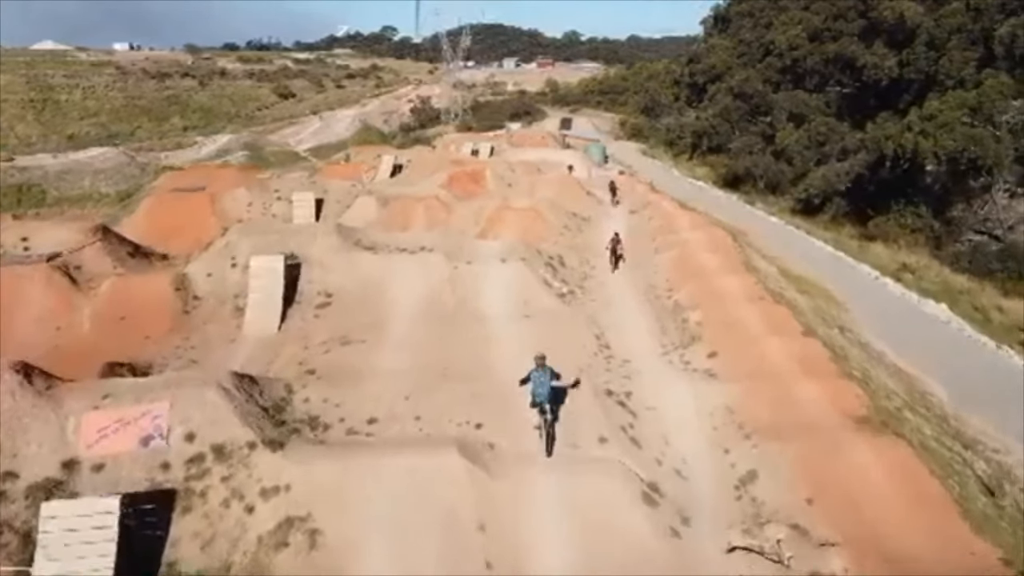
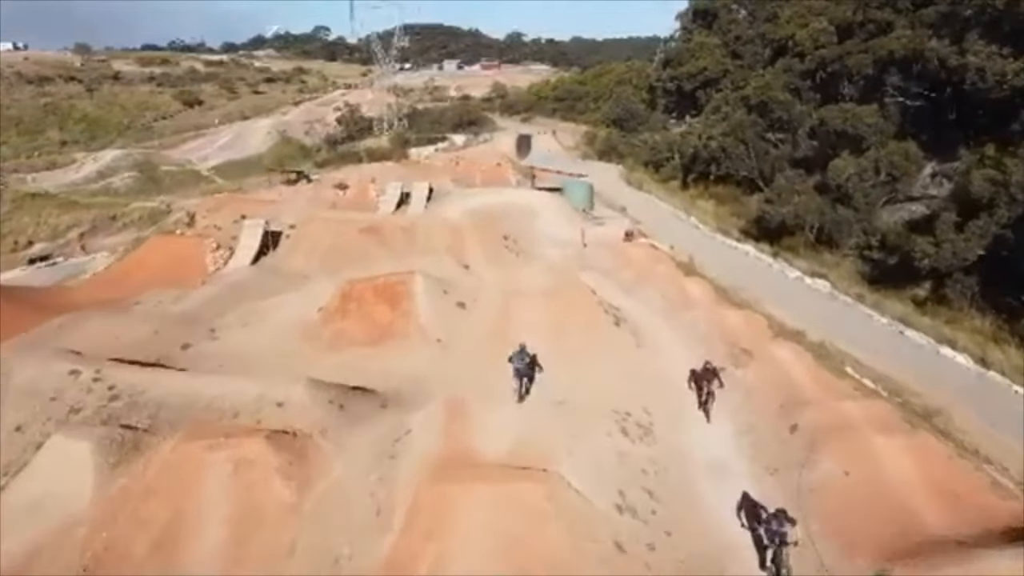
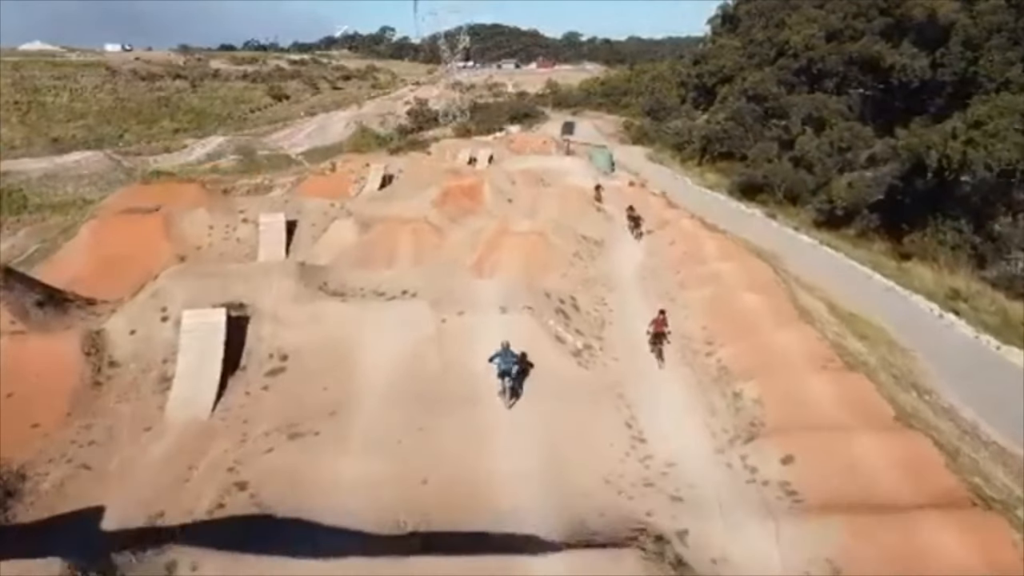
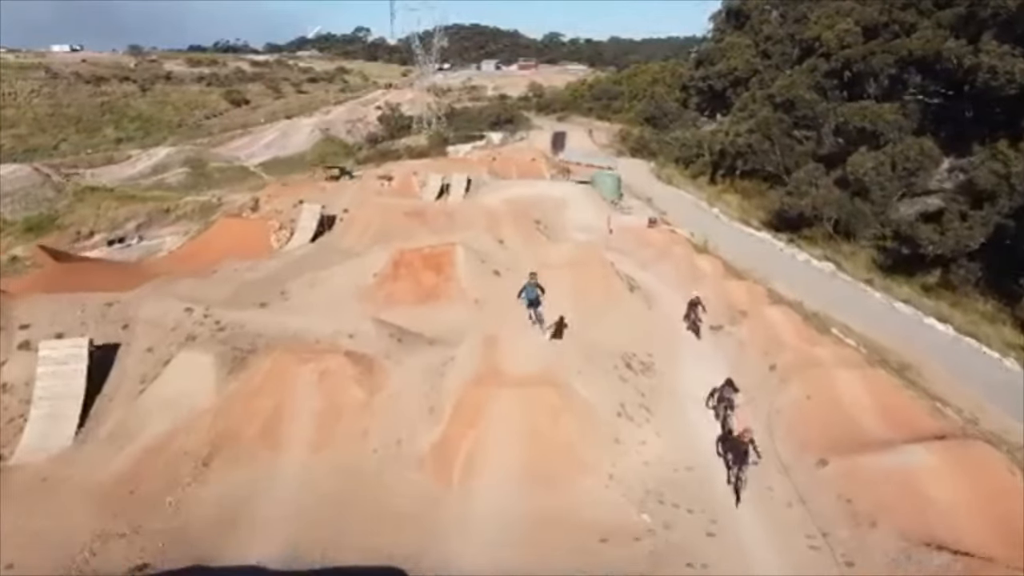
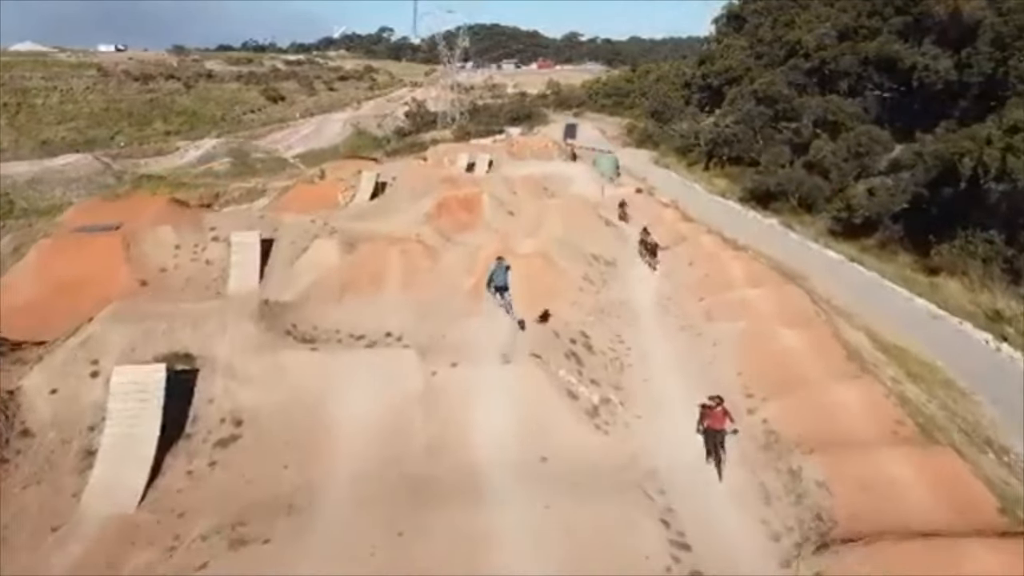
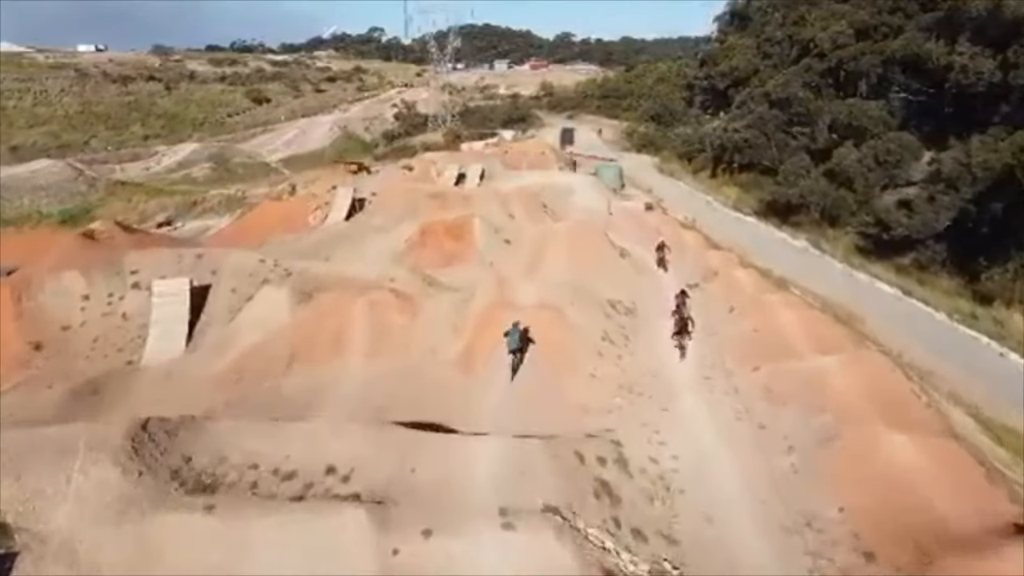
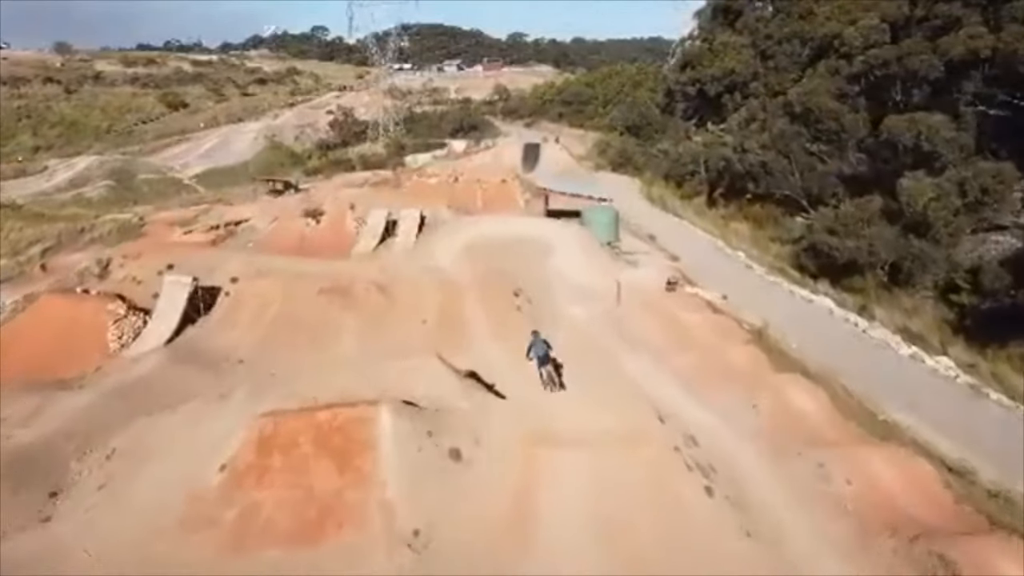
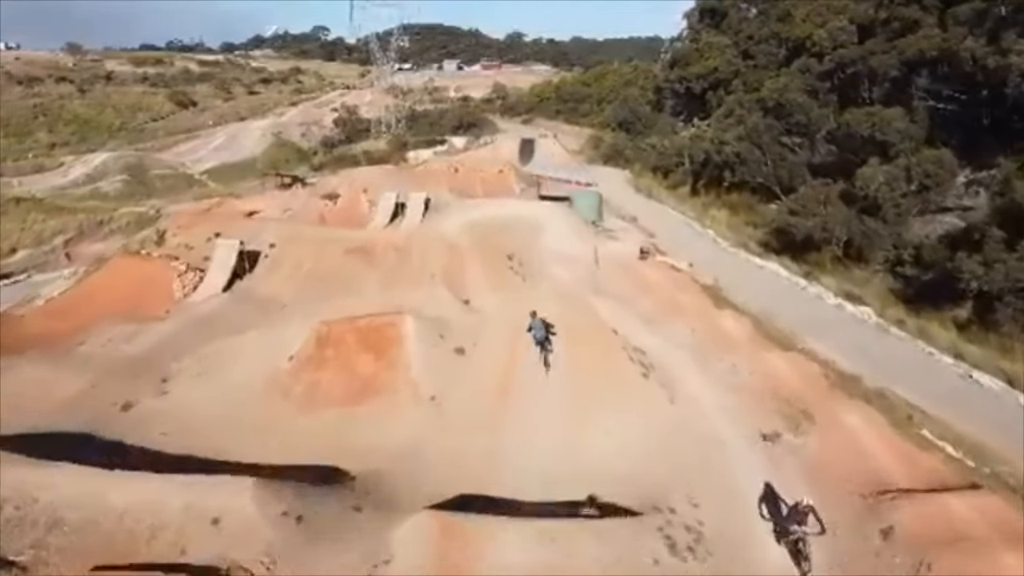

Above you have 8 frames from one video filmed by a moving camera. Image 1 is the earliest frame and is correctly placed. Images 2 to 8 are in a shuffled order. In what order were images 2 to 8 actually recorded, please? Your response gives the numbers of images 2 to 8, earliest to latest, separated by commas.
3, 5, 6, 4, 2, 8, 7
